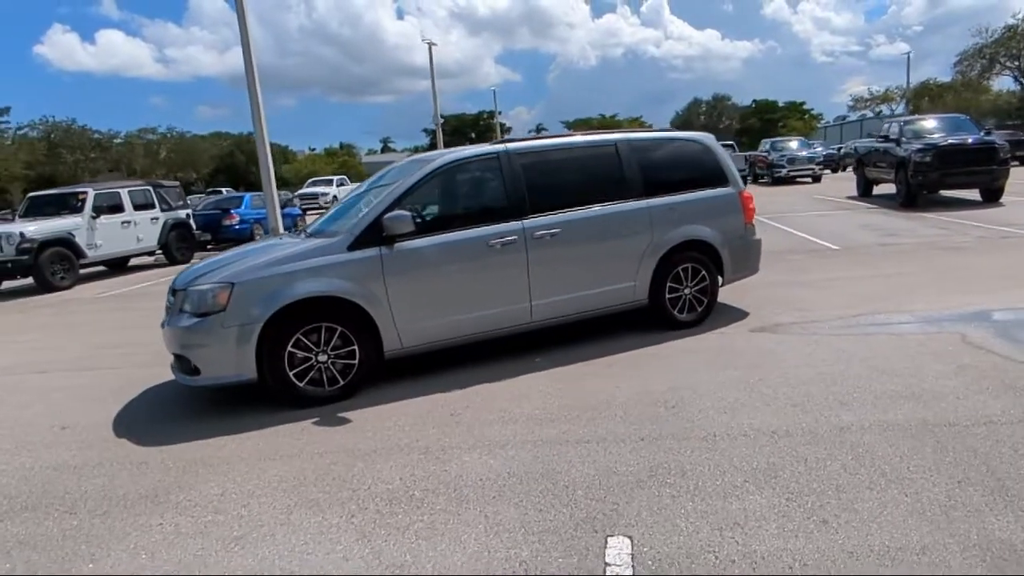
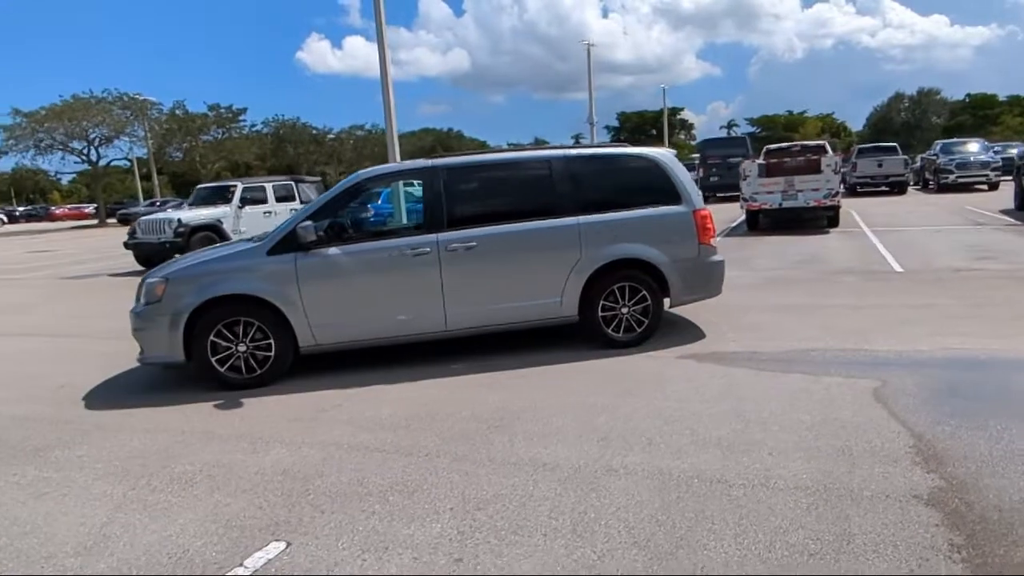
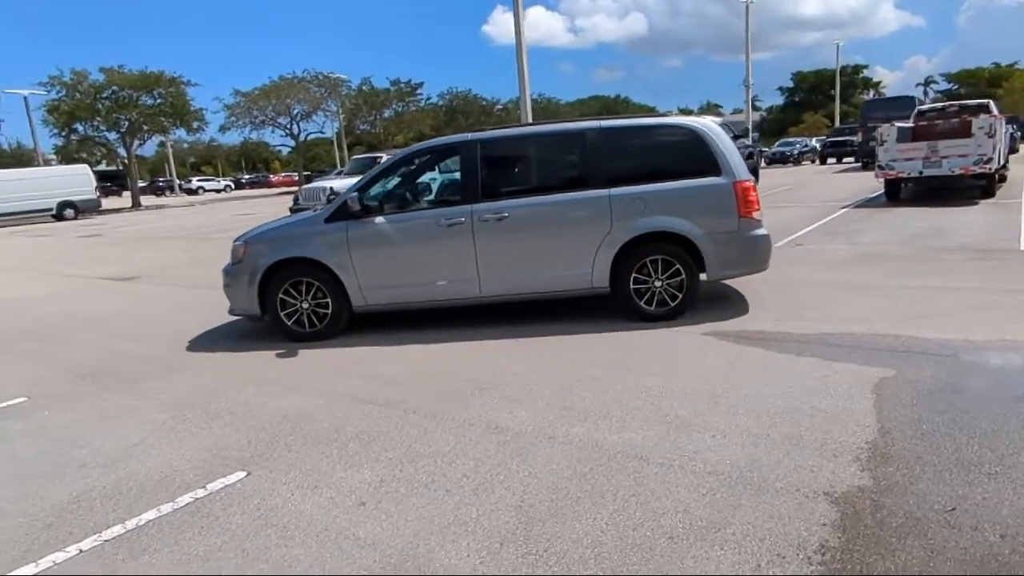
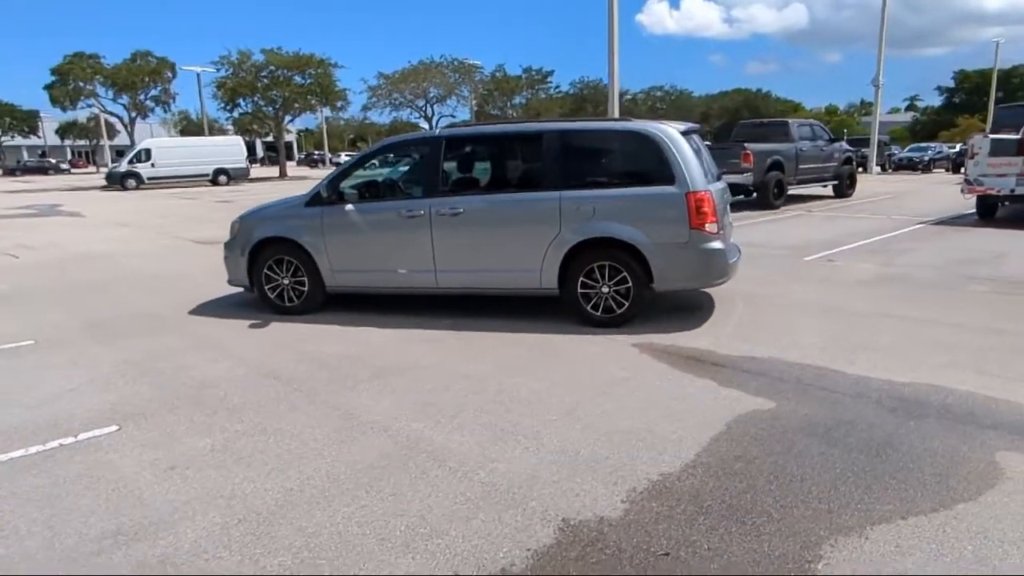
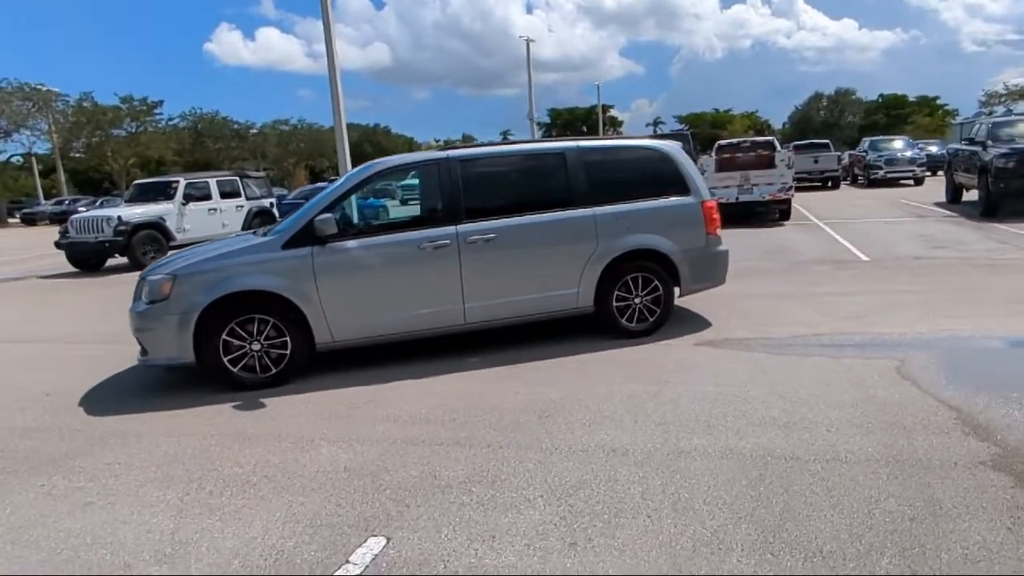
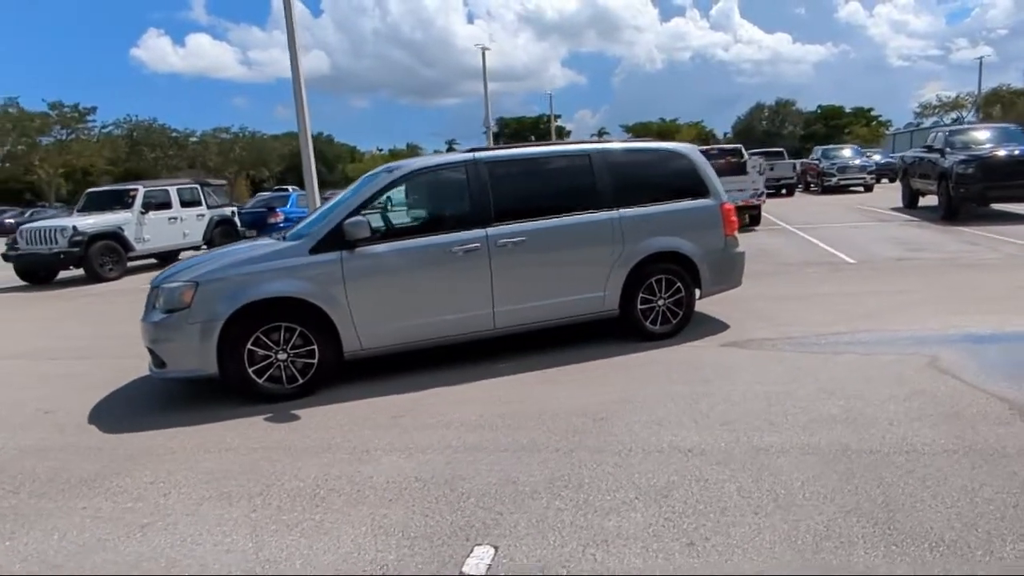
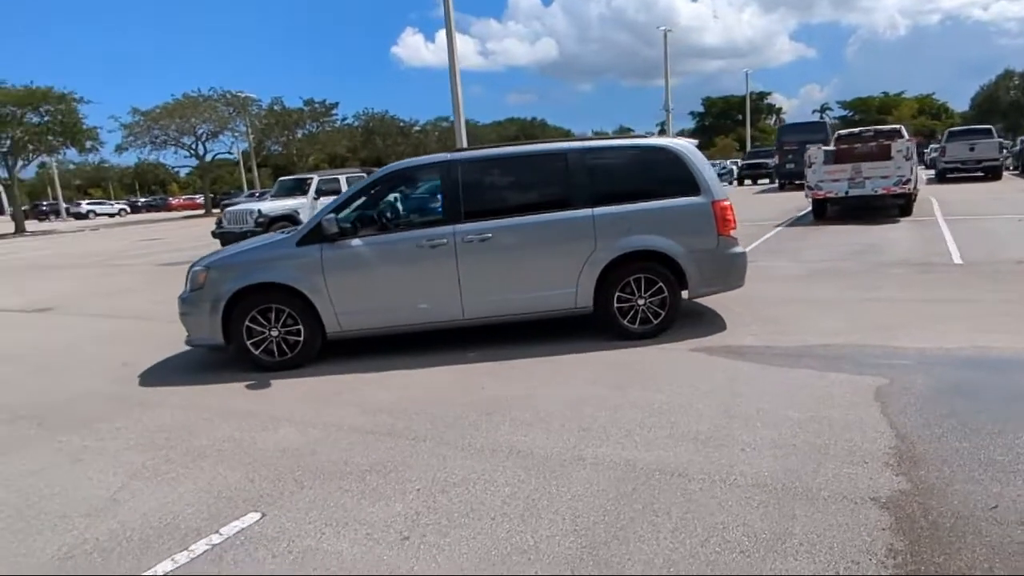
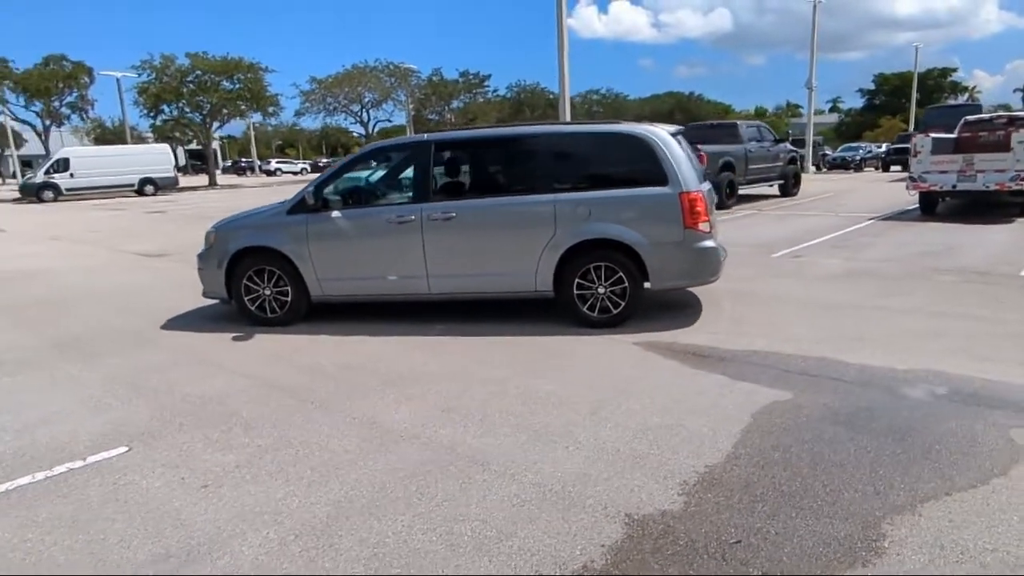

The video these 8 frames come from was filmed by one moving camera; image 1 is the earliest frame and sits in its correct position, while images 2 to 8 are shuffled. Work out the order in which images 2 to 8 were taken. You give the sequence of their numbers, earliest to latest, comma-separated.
6, 5, 2, 7, 3, 8, 4
